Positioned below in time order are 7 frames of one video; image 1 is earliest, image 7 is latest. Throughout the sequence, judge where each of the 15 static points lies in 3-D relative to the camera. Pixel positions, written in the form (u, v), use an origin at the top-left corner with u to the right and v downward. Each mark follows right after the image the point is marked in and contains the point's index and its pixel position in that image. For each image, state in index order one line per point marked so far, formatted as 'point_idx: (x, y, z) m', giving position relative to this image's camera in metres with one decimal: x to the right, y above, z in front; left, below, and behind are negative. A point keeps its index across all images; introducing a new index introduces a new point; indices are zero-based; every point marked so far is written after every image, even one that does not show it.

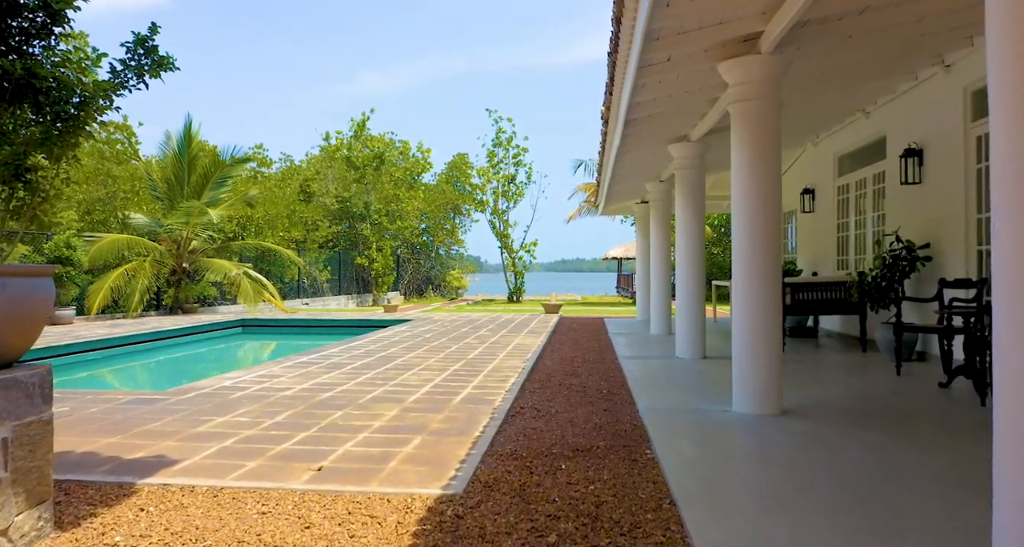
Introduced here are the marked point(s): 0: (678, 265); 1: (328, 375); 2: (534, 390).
0: (+2.0, +0.1, +7.3) m
1: (-1.7, -1.0, +5.8) m
2: (+0.2, -1.0, +5.3) m
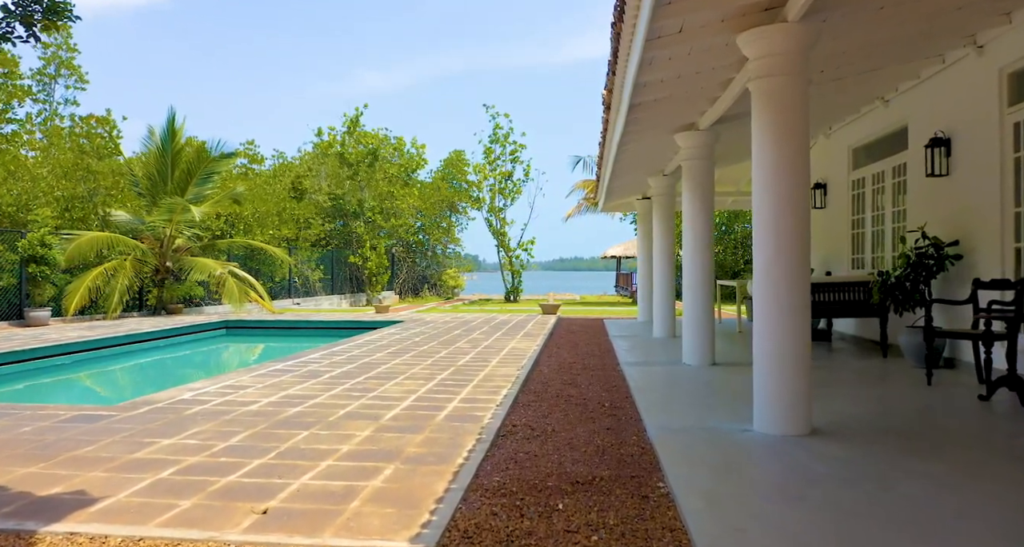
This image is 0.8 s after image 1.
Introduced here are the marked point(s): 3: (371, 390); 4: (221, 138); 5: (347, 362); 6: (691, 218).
0: (+1.9, +0.1, +6.7) m
1: (-1.8, -1.0, +5.3) m
2: (+0.1, -1.0, +4.7) m
3: (-1.2, -1.0, +5.1) m
4: (-7.2, +3.3, +15.0) m
5: (-1.8, -1.0, +6.7) m
6: (+1.9, +0.6, +6.6) m
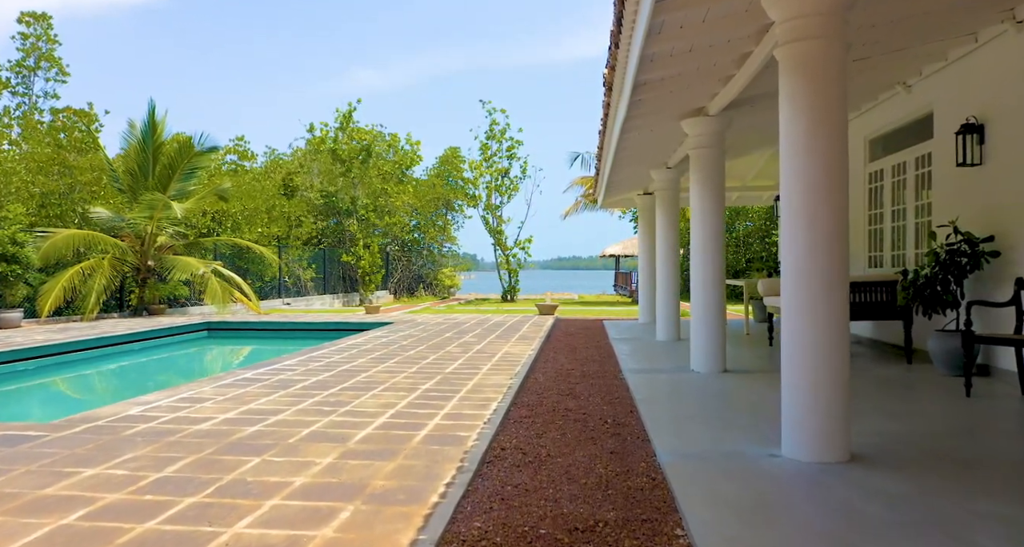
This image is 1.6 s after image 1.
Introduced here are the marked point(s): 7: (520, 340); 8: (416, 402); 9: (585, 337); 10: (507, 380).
0: (+1.8, +0.1, +6.2) m
1: (-1.9, -1.0, +4.7) m
2: (+0.1, -1.0, +4.2) m
3: (-1.2, -0.9, +4.5) m
4: (-7.3, +3.3, +14.4) m
5: (-1.9, -0.9, +6.1) m
6: (+1.9, +0.6, +6.1) m
7: (+0.1, -0.9, +8.7) m
8: (-0.7, -1.0, +4.6) m
9: (+1.1, -1.0, +9.5) m
10: (0.0, -0.9, +5.5) m
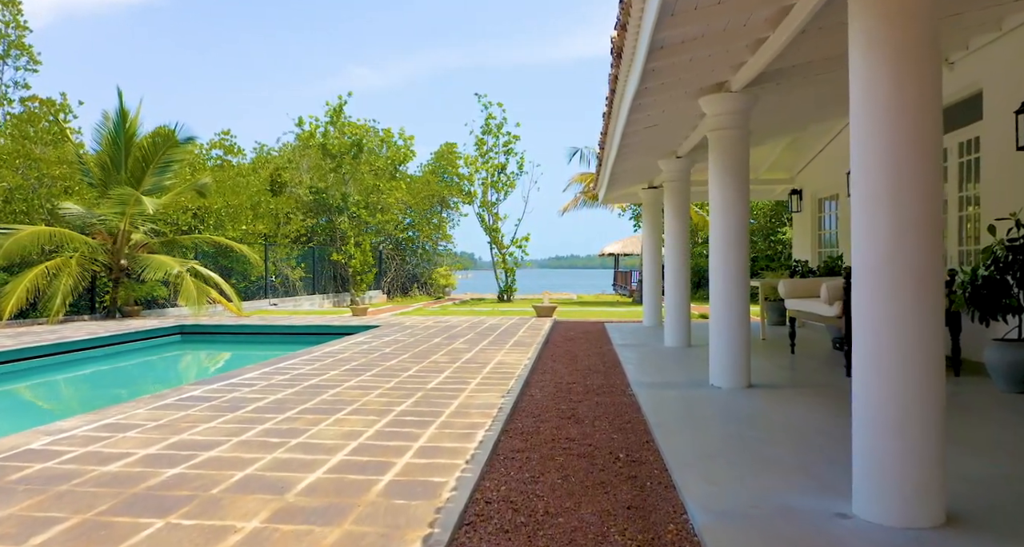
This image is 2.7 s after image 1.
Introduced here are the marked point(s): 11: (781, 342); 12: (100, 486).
0: (+1.7, +0.1, +5.4) m
1: (-1.9, -1.0, +3.9) m
2: (0.0, -1.0, +3.4) m
3: (-1.3, -1.0, +3.7) m
4: (-7.4, +3.4, +13.6) m
5: (-1.9, -1.0, +5.3) m
6: (+1.8, +0.6, +5.3) m
7: (0.0, -0.9, +7.9) m
8: (-0.8, -1.0, +3.8) m
9: (+1.0, -1.0, +8.7) m
10: (-0.1, -1.0, +4.7) m
11: (+3.6, -0.9, +8.2) m
12: (-1.9, -1.0, +2.9) m
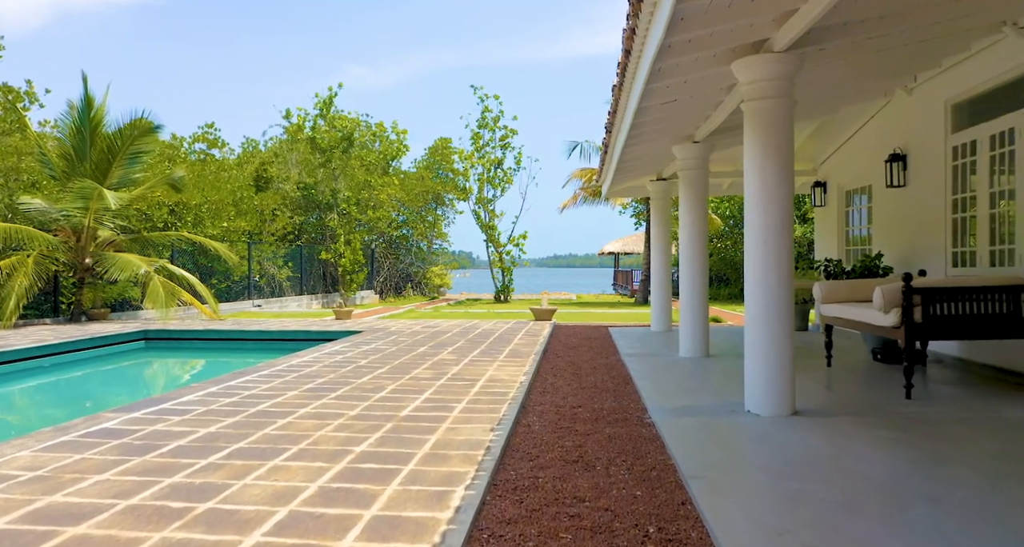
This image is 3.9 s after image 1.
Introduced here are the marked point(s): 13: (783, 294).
0: (+1.7, +0.1, +4.4) m
1: (-2.0, -1.0, +3.0) m
2: (-0.1, -1.0, +2.4) m
3: (-1.3, -1.0, +2.7) m
4: (-7.4, +3.4, +12.6) m
5: (-2.0, -1.0, +4.4) m
6: (+1.7, +0.6, +4.3) m
7: (0.0, -0.9, +6.9) m
8: (-0.8, -1.0, +2.9) m
9: (+1.0, -1.0, +7.7) m
10: (-0.2, -1.0, +3.8) m
11: (+3.5, -0.9, +7.3) m
12: (-1.9, -1.0, +1.9) m
13: (+1.9, -0.1, +4.3) m
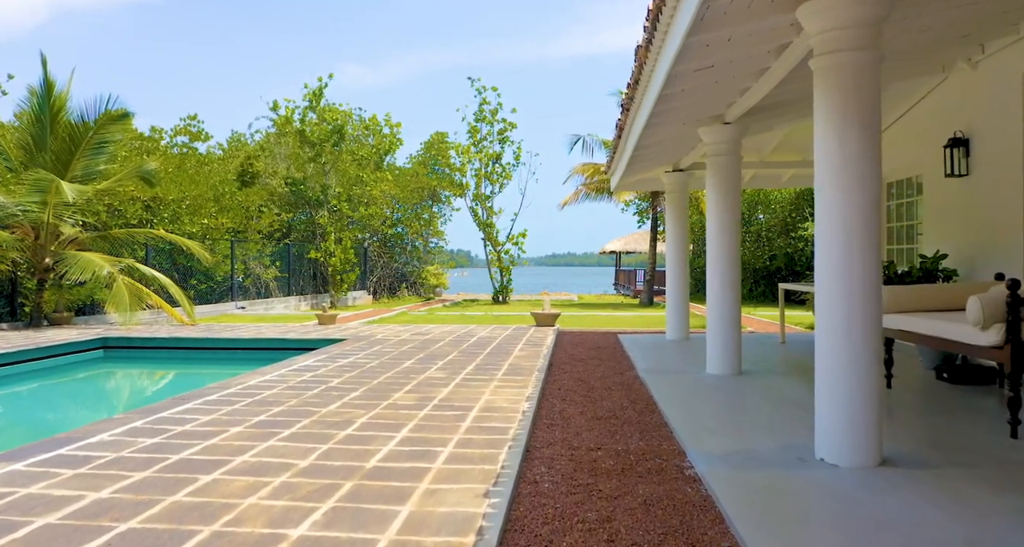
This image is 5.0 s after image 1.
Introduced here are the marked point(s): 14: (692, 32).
0: (+1.7, +0.1, +3.4) m
1: (-2.0, -1.0, +1.9) m
2: (0.0, -1.1, +1.4) m
3: (-1.3, -1.0, +1.7) m
4: (-7.5, +3.3, +11.6) m
5: (-2.0, -1.0, +3.4) m
6: (+1.8, +0.6, +3.3) m
7: (0.0, -1.0, +5.9) m
8: (-0.8, -1.0, +1.8) m
9: (+1.0, -1.0, +6.7) m
10: (-0.2, -1.0, +2.7) m
11: (+3.5, -1.0, +6.3) m
12: (-1.9, -1.0, +0.9) m
13: (+1.9, -0.2, +3.3) m
14: (+1.0, +1.4, +3.5) m
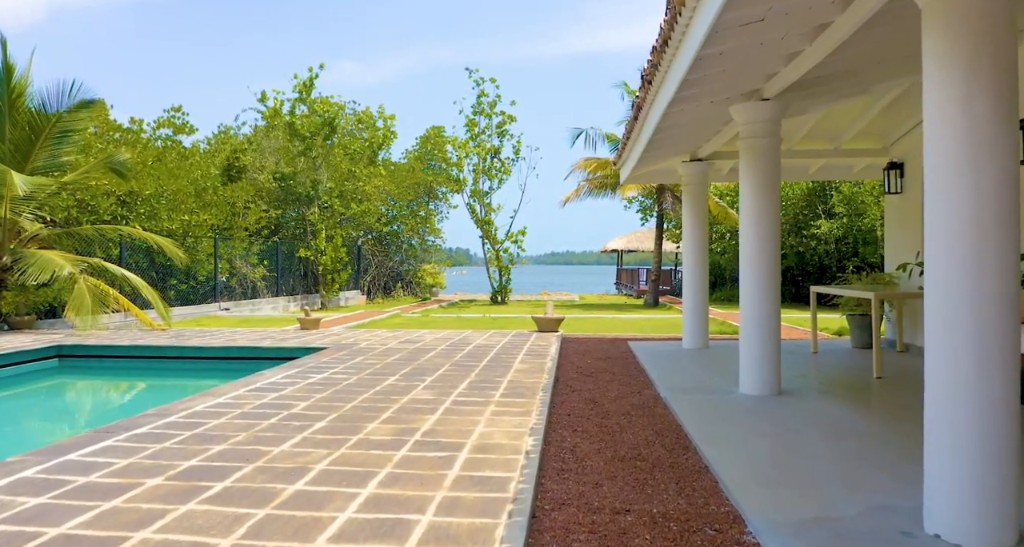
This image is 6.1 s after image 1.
0: (+1.7, 0.0, +2.6) m
1: (-2.0, -1.0, +1.1) m
2: (0.0, -1.1, +0.6) m
3: (-1.3, -1.0, +0.8) m
4: (-7.5, +3.3, +10.7) m
5: (-2.0, -1.0, +2.5) m
6: (+1.8, +0.5, +2.4) m
7: (0.0, -1.0, +5.0) m
8: (-0.8, -1.0, +1.0) m
9: (+1.0, -1.0, +5.8) m
10: (-0.1, -1.0, +1.9) m
11: (+3.5, -1.0, +5.4) m
12: (-1.9, -1.1, 0.0) m
13: (+1.9, -0.2, +2.4) m
14: (+1.0, +1.4, +2.6) m
